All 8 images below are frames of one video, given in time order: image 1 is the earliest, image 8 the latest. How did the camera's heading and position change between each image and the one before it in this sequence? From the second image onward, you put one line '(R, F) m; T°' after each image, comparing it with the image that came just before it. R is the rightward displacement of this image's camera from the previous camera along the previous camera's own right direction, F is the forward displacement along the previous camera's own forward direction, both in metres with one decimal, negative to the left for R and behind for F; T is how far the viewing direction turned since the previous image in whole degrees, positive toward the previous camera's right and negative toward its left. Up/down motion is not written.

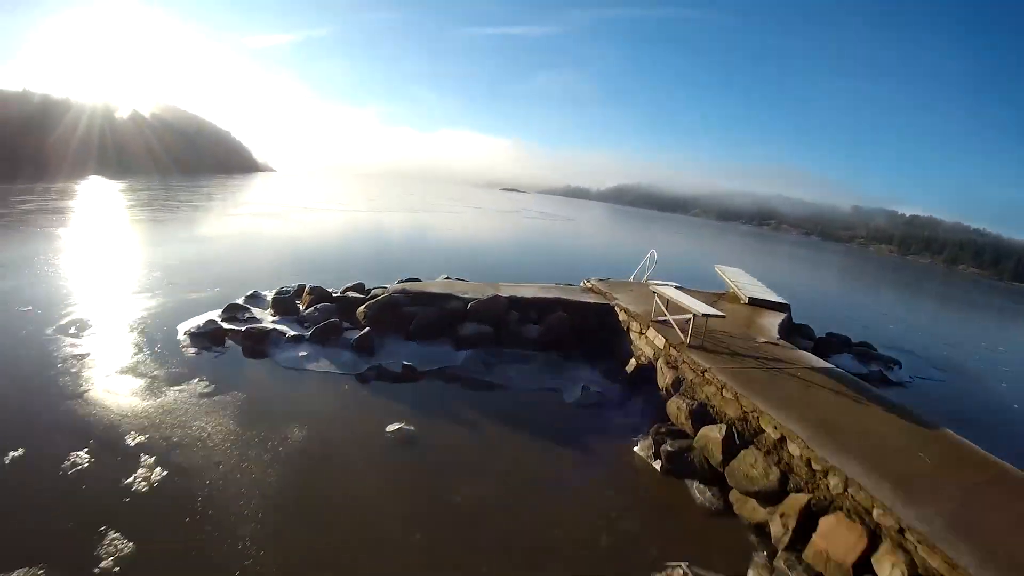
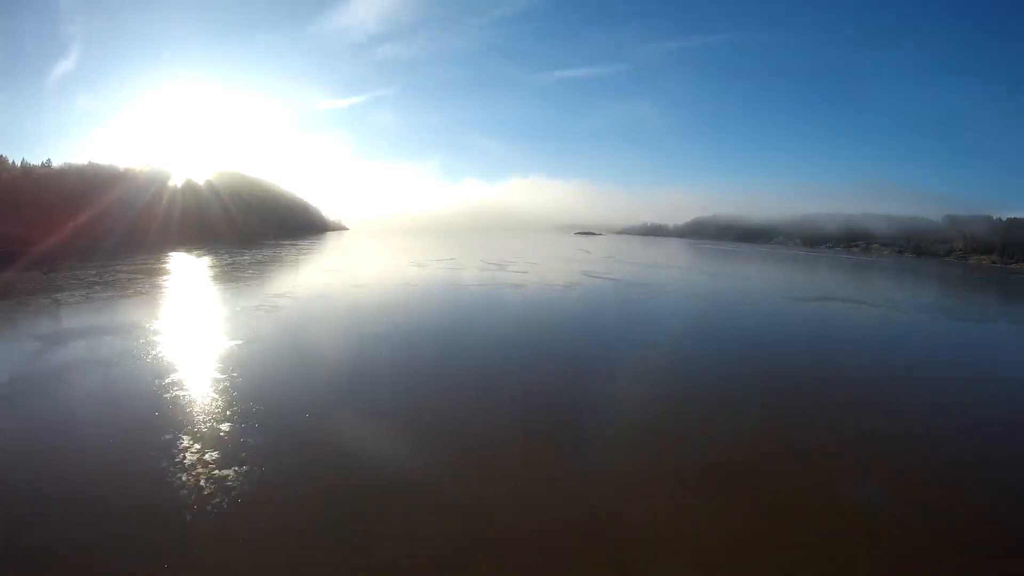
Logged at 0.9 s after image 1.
(-1.0, +0.8) m; -3°
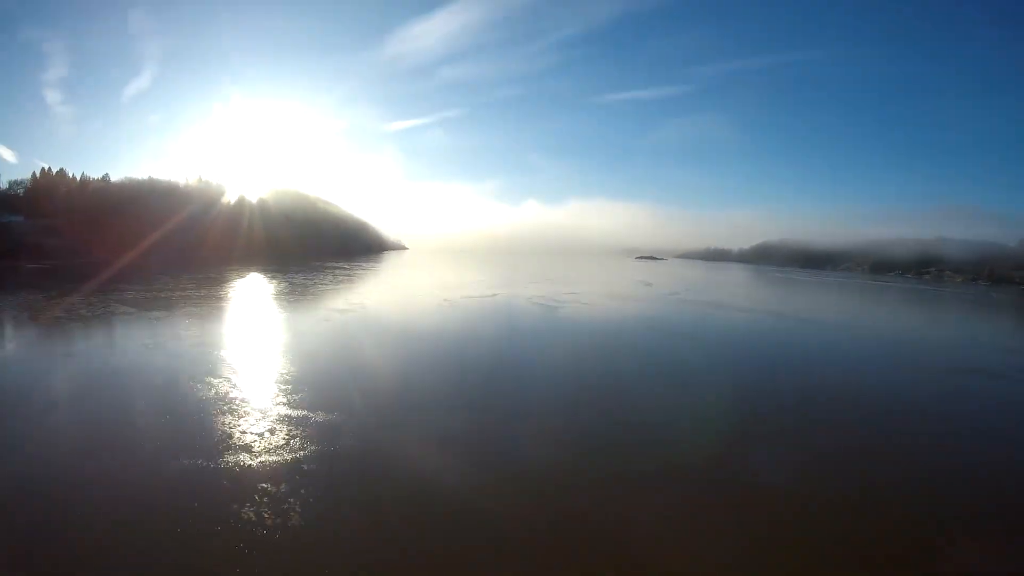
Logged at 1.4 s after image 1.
(-0.5, +0.3) m; -3°
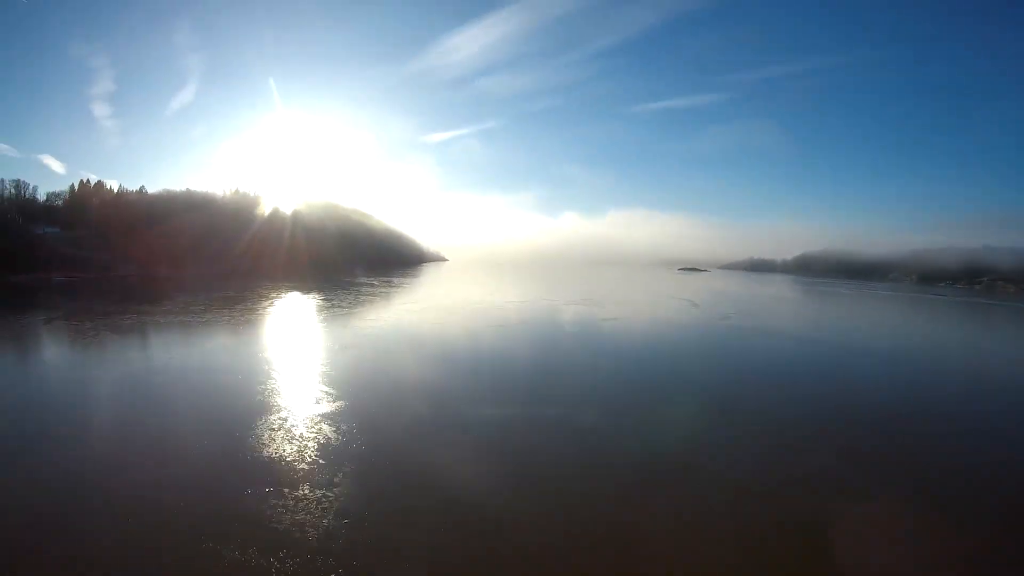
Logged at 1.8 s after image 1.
(+0.2, -2.0) m; -1°
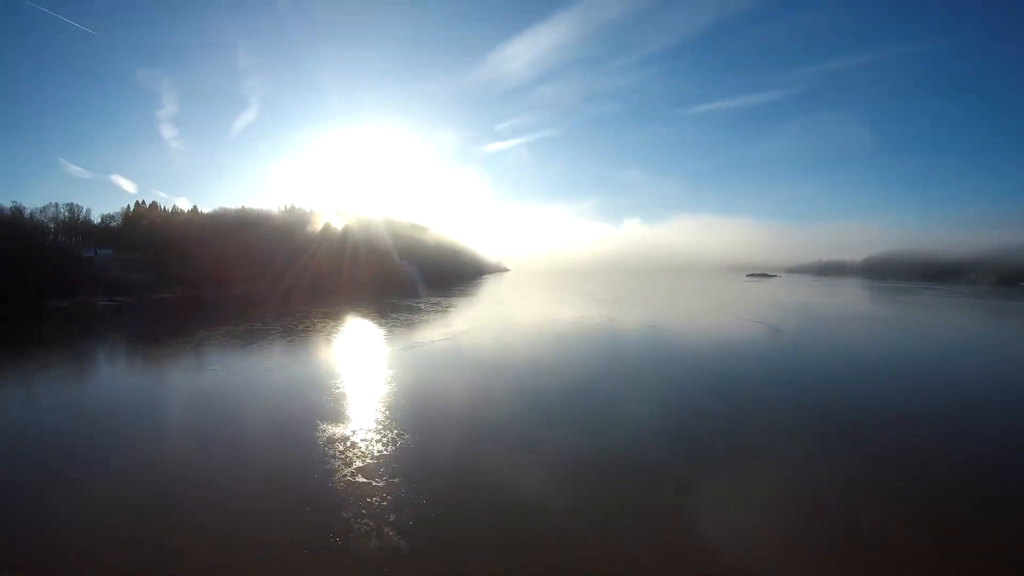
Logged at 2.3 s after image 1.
(+0.3, +0.3) m; -4°
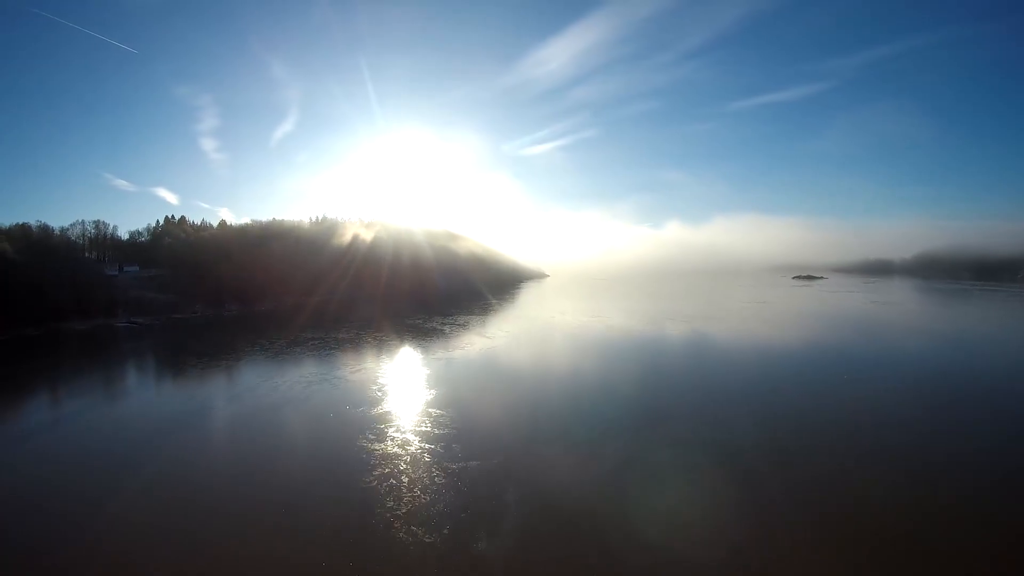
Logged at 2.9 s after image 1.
(+0.4, +0.5) m; -3°
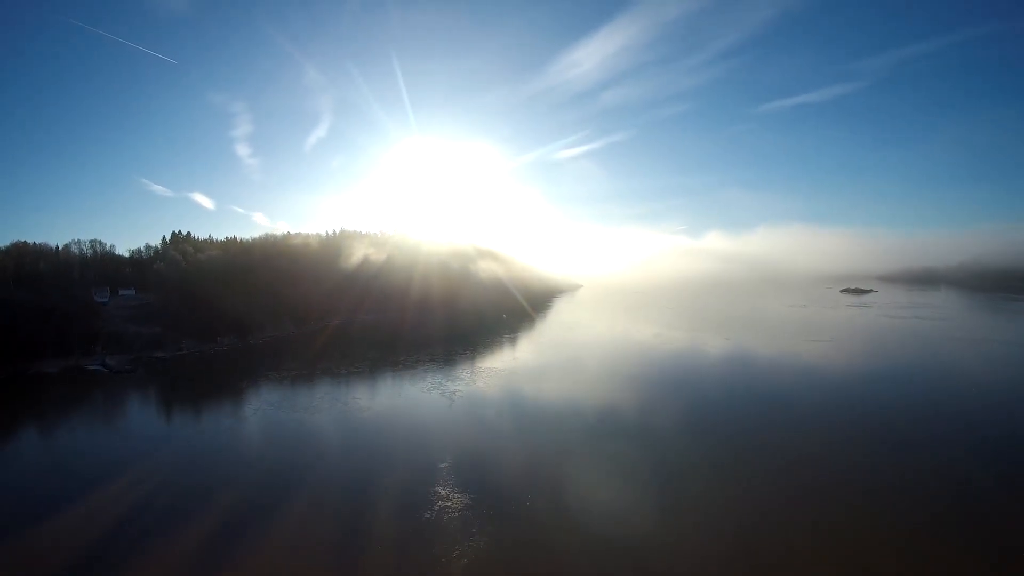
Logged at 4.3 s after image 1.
(0.0, +2.2) m; -3°
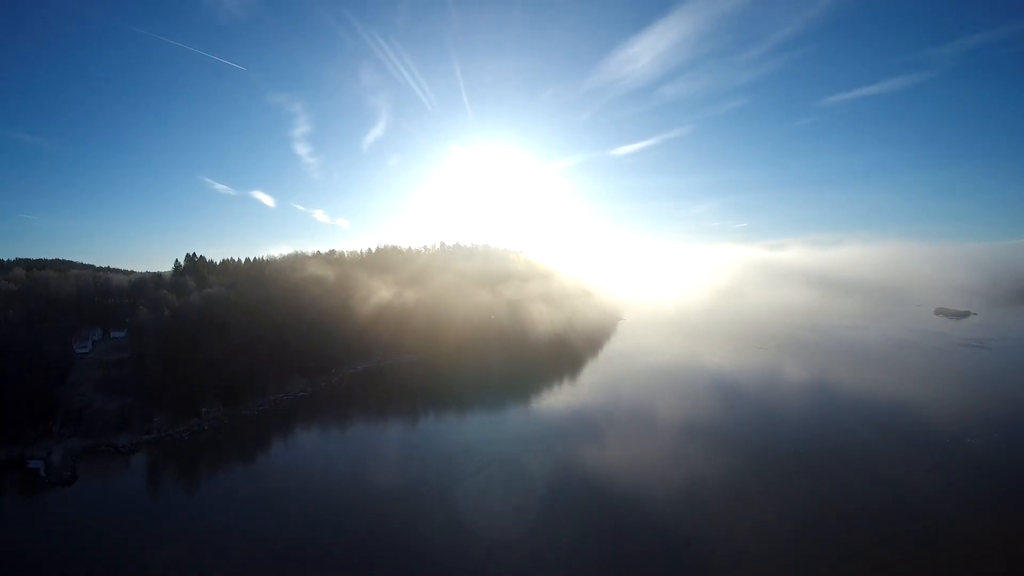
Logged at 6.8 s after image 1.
(-0.3, +3.7) m; -6°
